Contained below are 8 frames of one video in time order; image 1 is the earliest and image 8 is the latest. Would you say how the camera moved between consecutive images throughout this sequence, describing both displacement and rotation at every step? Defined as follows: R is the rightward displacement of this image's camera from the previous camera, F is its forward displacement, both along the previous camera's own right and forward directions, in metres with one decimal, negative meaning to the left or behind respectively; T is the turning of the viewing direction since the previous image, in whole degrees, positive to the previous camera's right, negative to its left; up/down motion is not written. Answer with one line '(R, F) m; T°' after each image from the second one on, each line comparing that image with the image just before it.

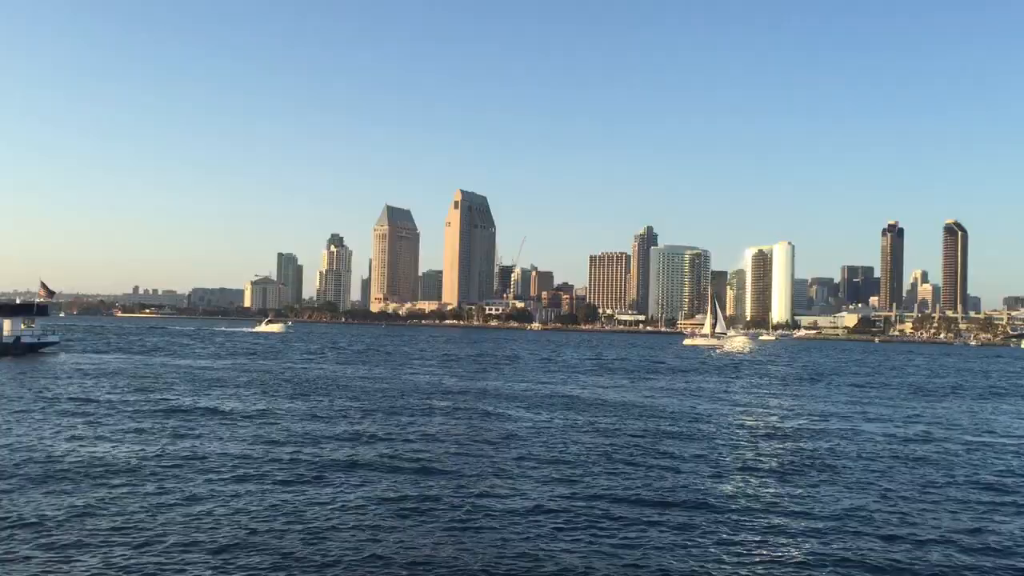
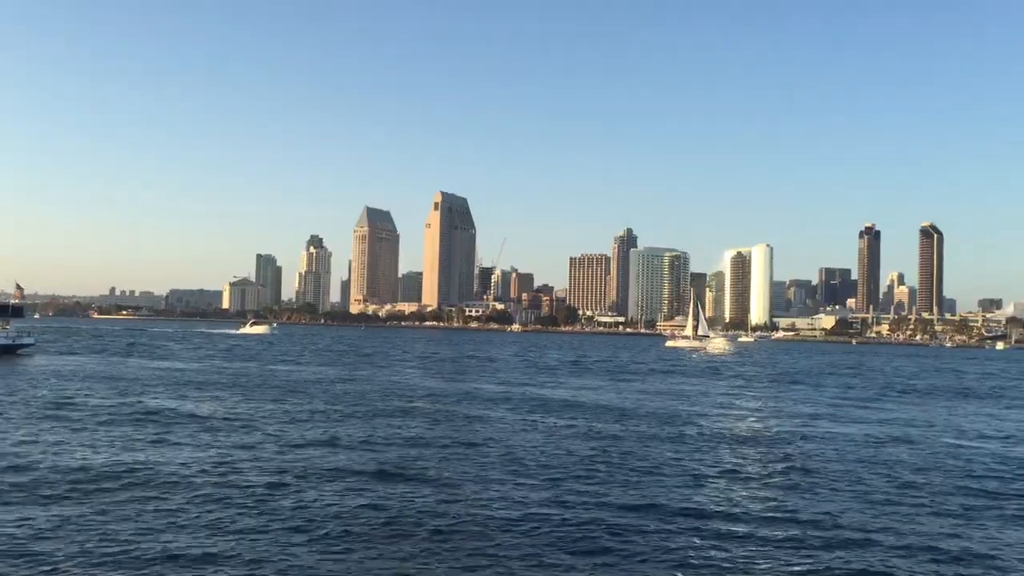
(+1.3, -1.7) m; +1°
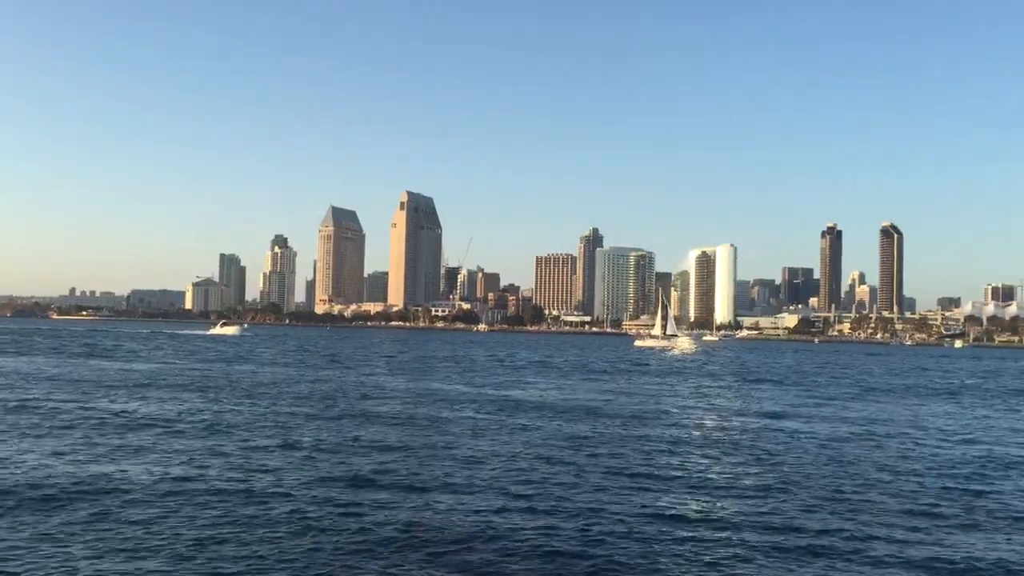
(0.0, 0.0) m; +2°
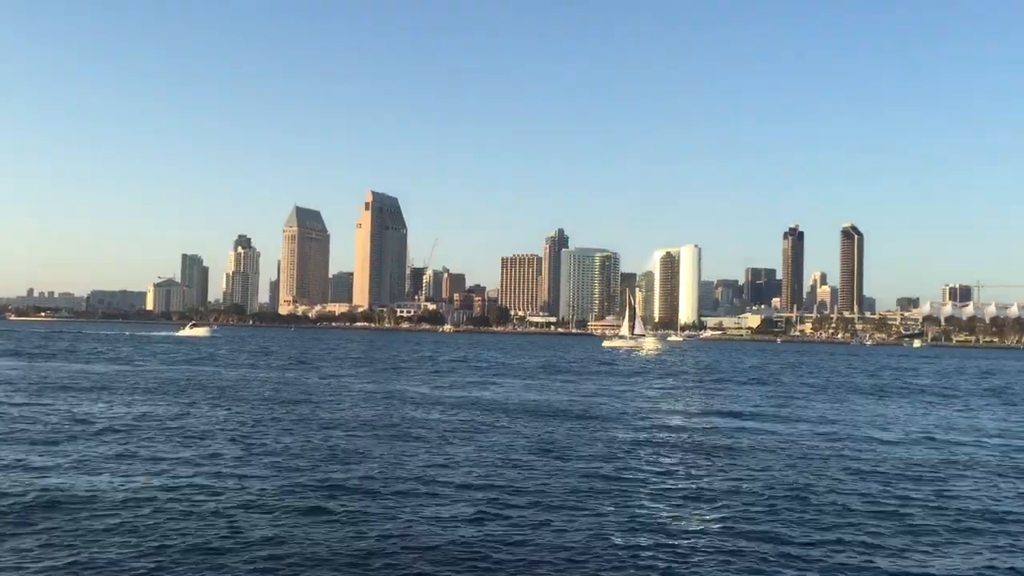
(0.0, 0.0) m; +2°
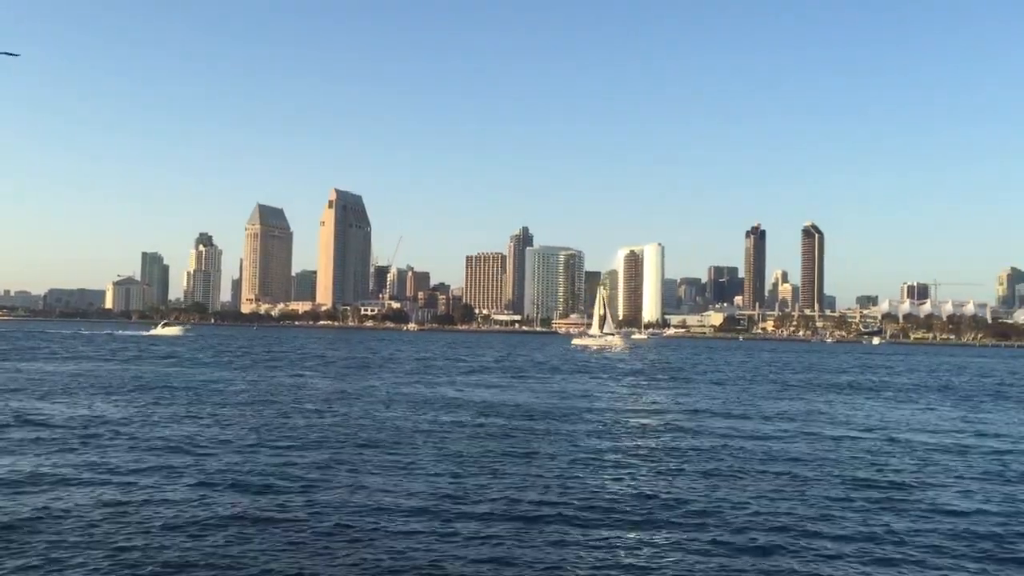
(0.0, 0.0) m; +2°
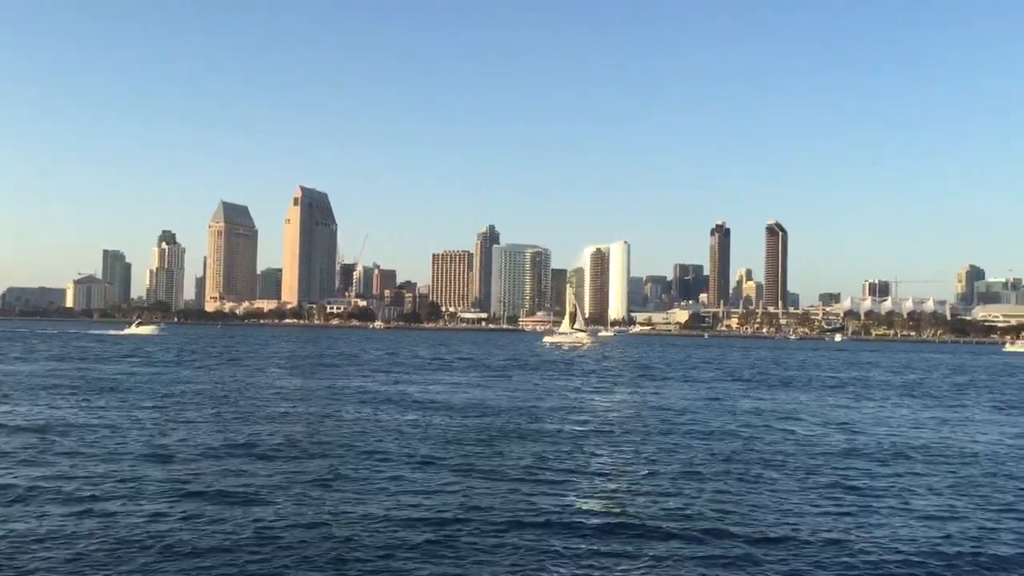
(0.0, 0.0) m; +2°
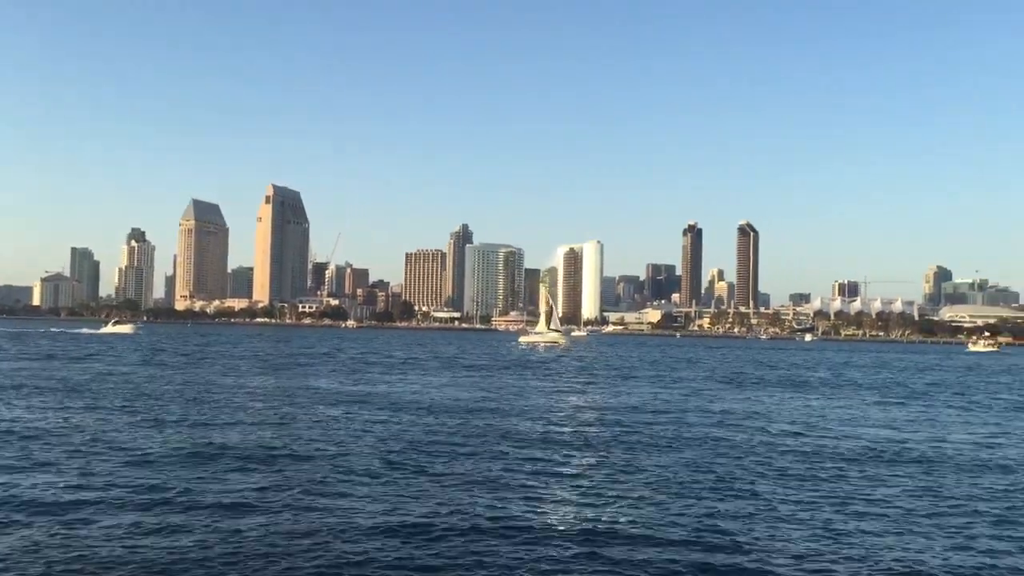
(0.0, 0.0) m; +2°
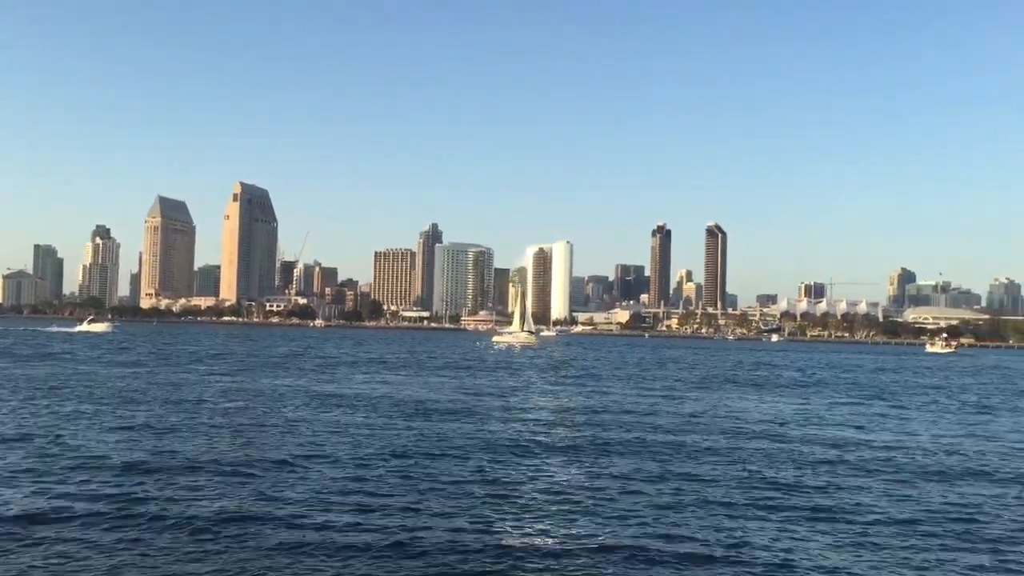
(0.0, 0.0) m; +2°
